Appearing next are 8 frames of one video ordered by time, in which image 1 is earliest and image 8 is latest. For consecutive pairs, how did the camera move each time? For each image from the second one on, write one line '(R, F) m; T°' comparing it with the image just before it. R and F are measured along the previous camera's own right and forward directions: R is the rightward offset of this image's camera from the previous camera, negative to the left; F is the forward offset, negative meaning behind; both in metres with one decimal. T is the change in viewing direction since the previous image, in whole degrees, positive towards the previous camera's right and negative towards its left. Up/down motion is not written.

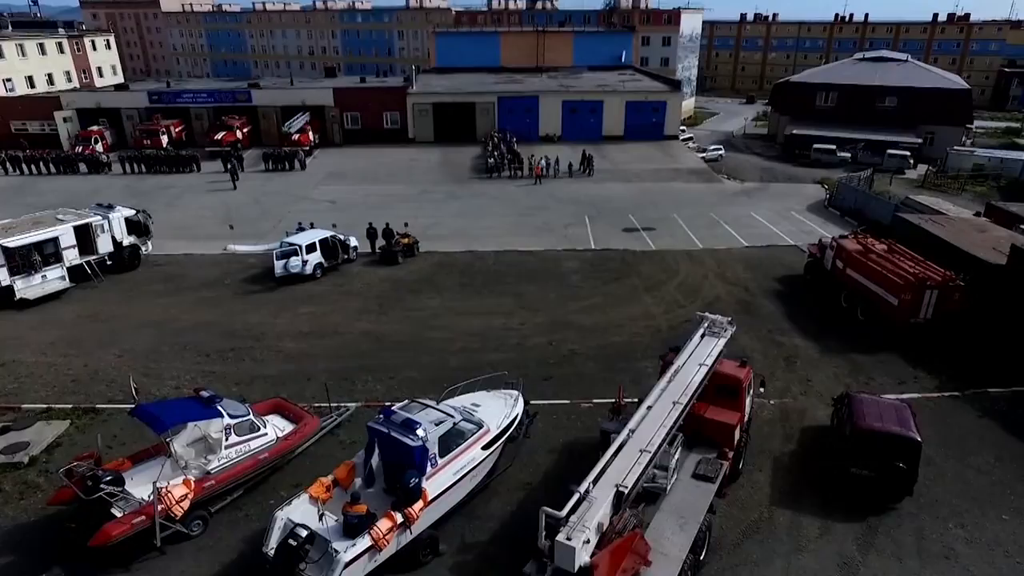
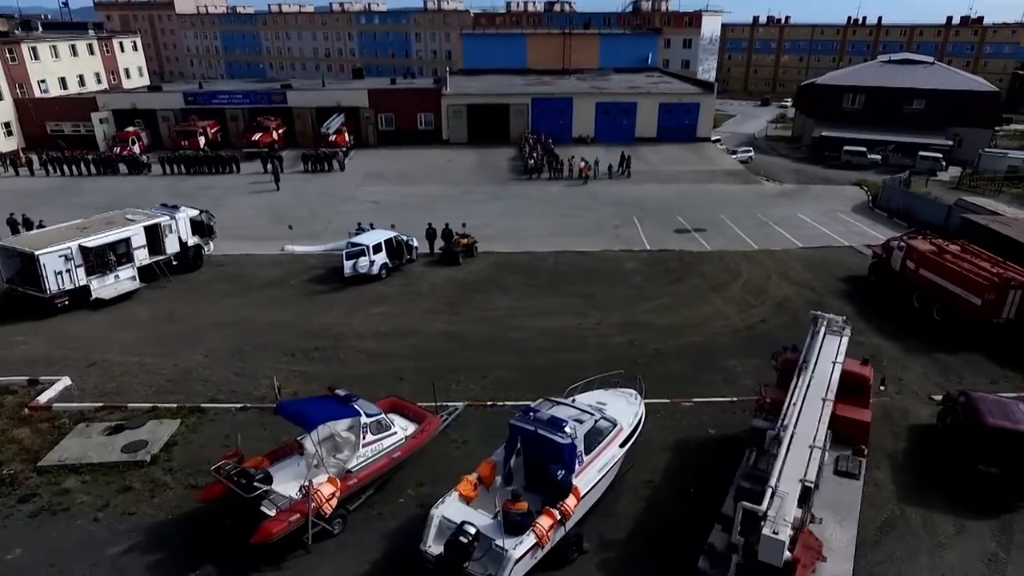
(-2.1, -0.1) m; 0°
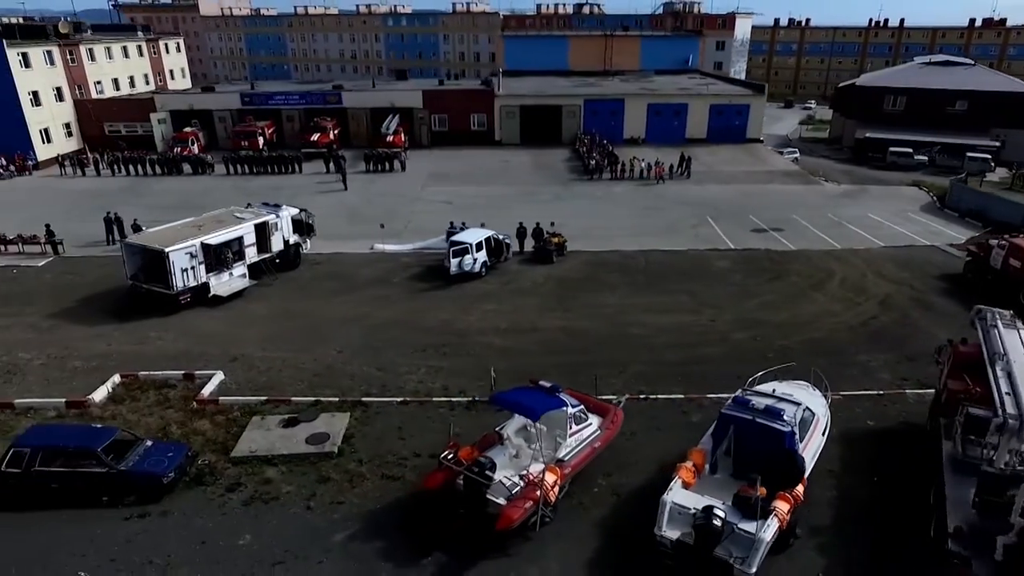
(-3.2, -0.3) m; 0°
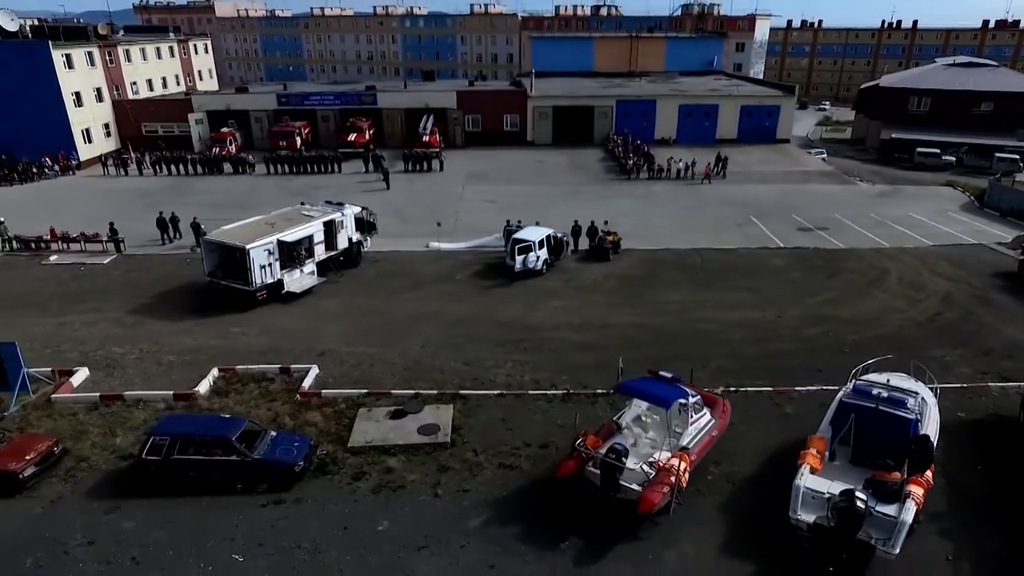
(-2.0, -0.3) m; 0°
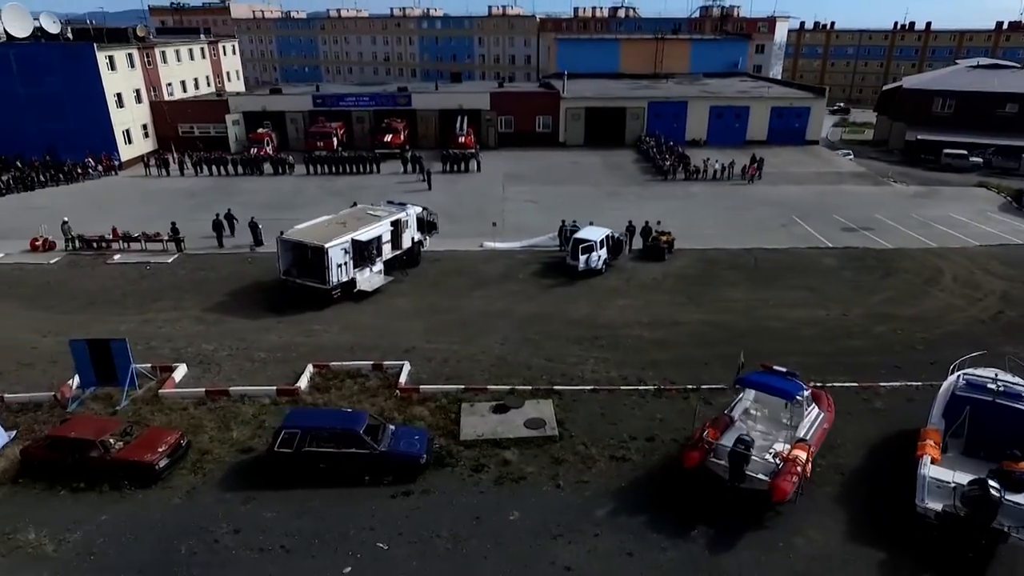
(-2.0, -0.4) m; 0°
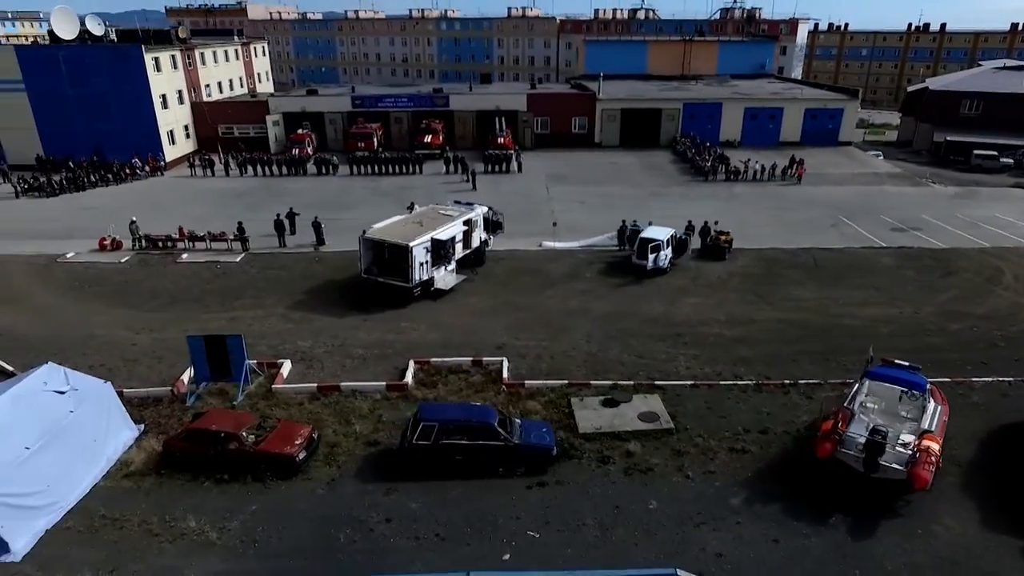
(-2.2, -0.3) m; 0°
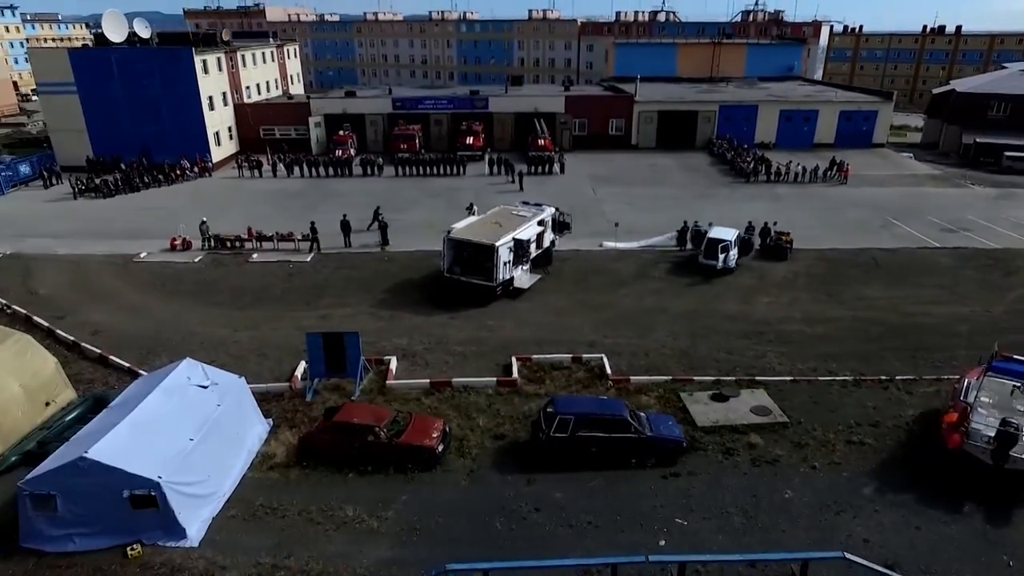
(-2.3, -0.4) m; 0°
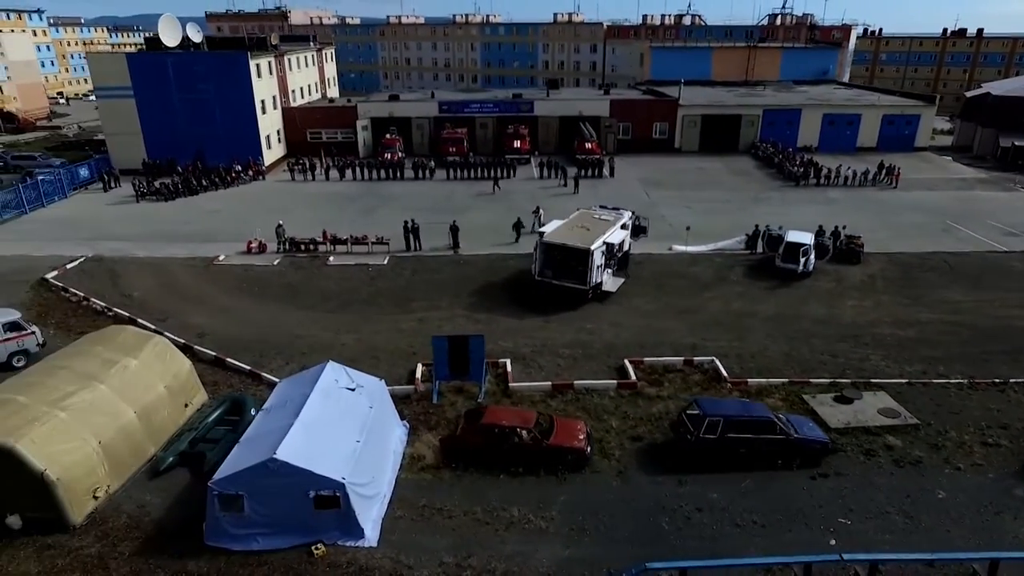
(-2.6, -0.2) m; 0°
